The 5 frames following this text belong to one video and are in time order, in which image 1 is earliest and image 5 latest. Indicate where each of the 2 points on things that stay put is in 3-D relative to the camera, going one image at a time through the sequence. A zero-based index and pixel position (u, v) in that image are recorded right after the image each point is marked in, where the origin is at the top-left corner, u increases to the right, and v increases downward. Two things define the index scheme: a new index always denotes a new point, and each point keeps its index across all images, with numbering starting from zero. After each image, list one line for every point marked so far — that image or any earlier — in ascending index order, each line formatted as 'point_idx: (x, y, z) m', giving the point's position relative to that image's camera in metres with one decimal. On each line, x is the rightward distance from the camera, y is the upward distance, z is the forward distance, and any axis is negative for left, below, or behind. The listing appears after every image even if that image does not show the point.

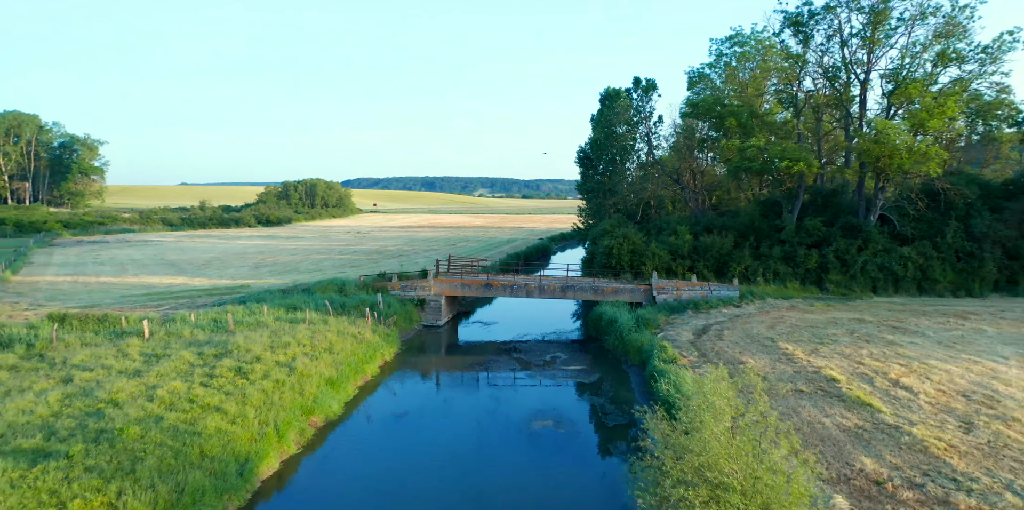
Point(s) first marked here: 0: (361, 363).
0: (-5.1, -3.6, +18.9) m
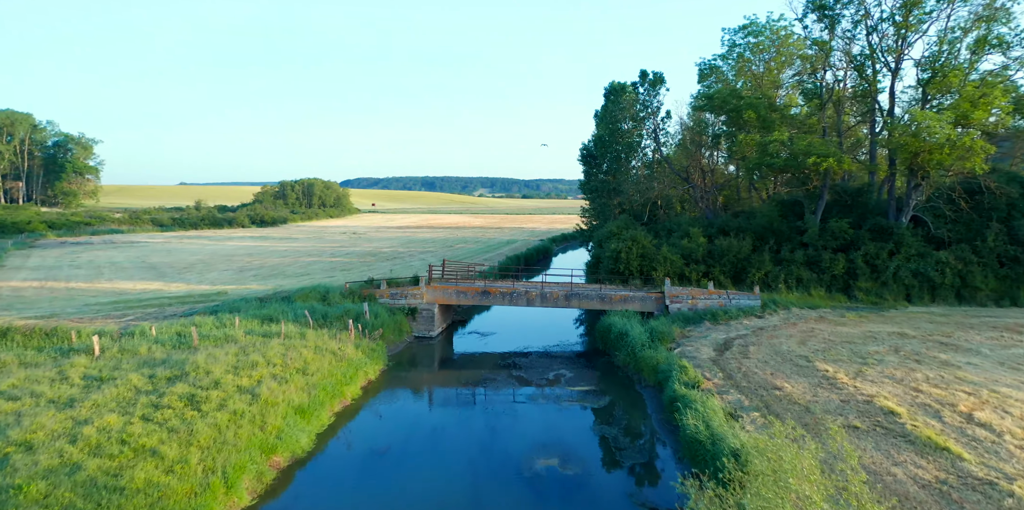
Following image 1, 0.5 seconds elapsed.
0: (-5.1, -3.8, +16.6) m
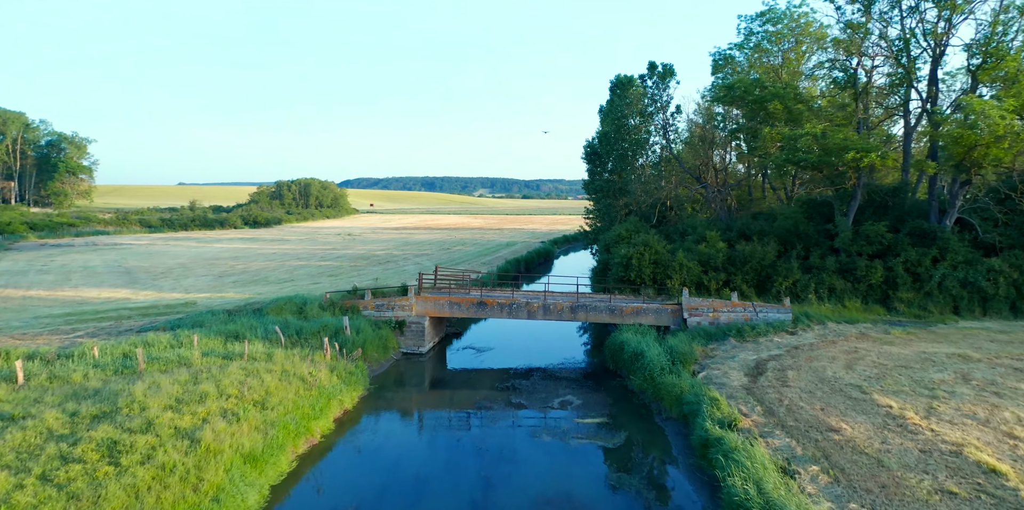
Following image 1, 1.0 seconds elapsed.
0: (-5.1, -4.1, +14.0) m
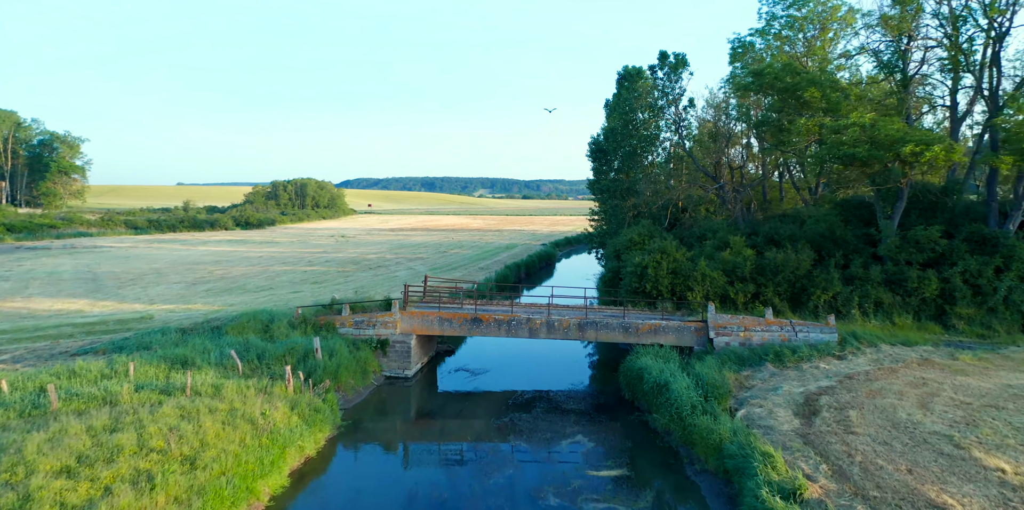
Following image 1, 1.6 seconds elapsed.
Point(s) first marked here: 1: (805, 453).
0: (-5.2, -4.4, +11.1) m
1: (+5.8, -3.9, +11.0) m
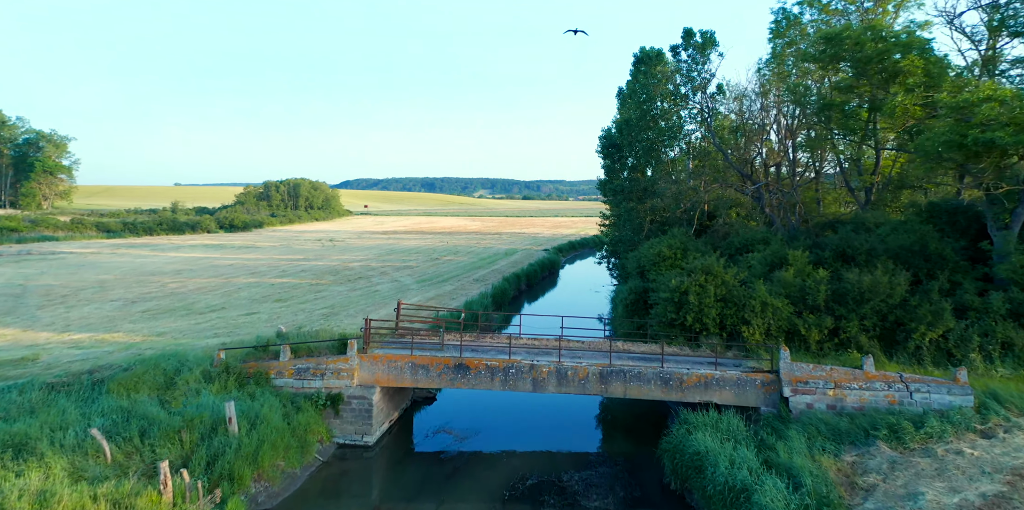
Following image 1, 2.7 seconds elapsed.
0: (-5.2, -5.0, +6.0) m
1: (+5.7, -4.5, +5.9) m
